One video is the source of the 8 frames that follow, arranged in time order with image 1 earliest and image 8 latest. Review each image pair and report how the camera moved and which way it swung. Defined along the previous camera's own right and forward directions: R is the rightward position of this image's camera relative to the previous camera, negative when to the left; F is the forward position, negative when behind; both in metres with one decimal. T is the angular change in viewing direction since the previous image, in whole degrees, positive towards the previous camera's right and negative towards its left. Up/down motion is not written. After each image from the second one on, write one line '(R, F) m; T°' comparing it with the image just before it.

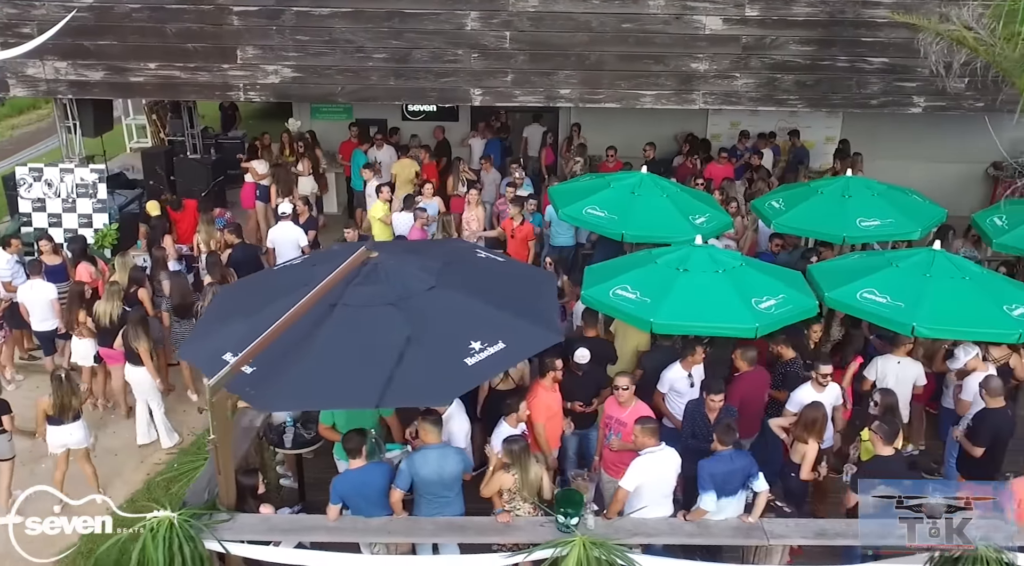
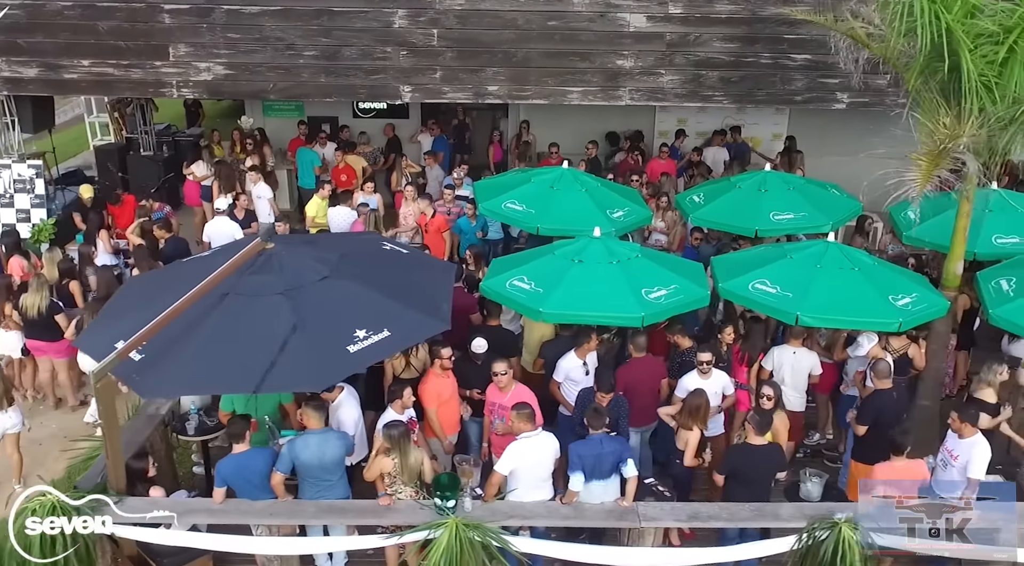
(+0.8, -0.1) m; 0°
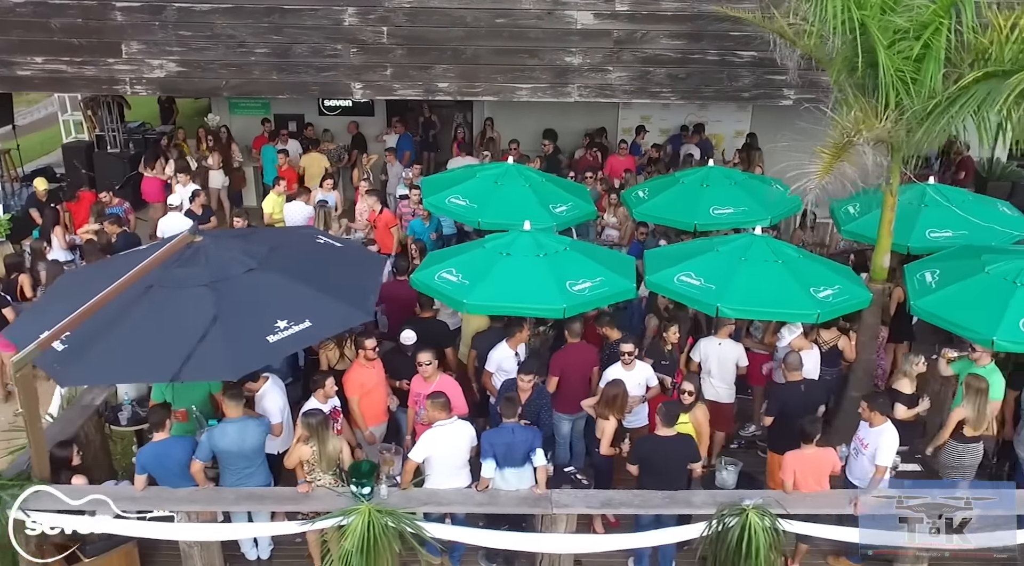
(+0.6, -0.1) m; 0°
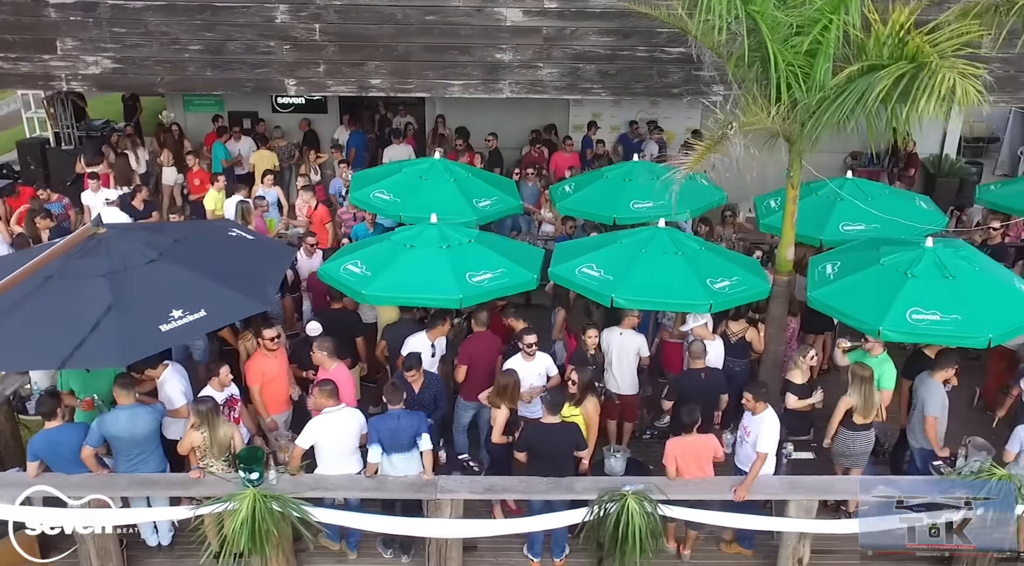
(+0.8, -0.1) m; 0°
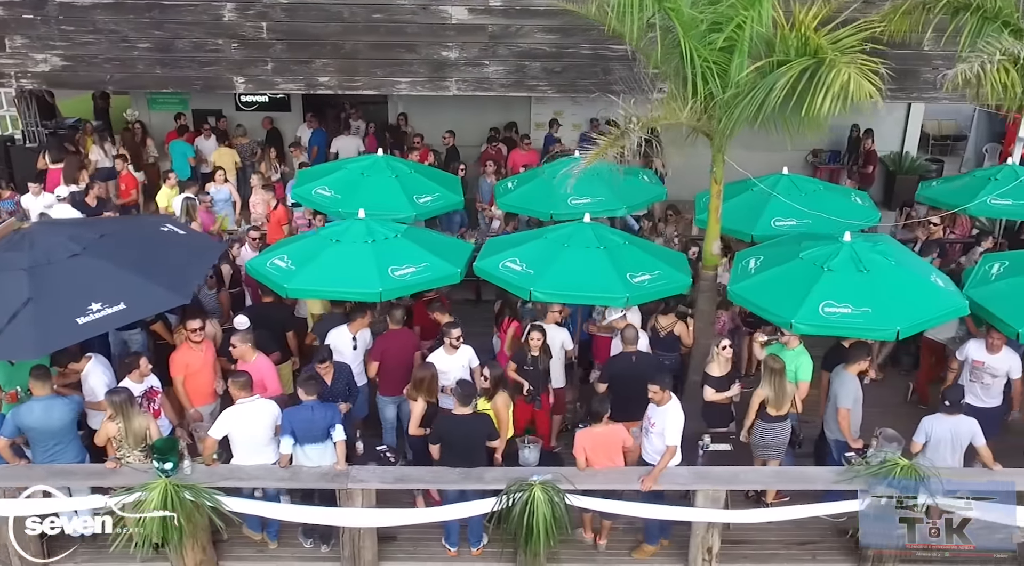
(+0.7, -0.1) m; 0°
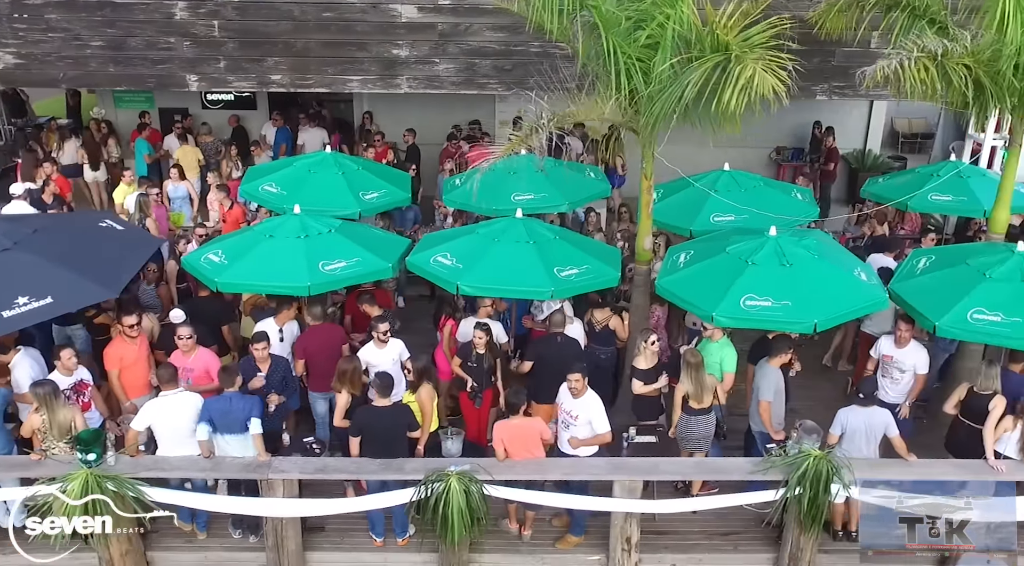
(+0.6, -0.1) m; 0°
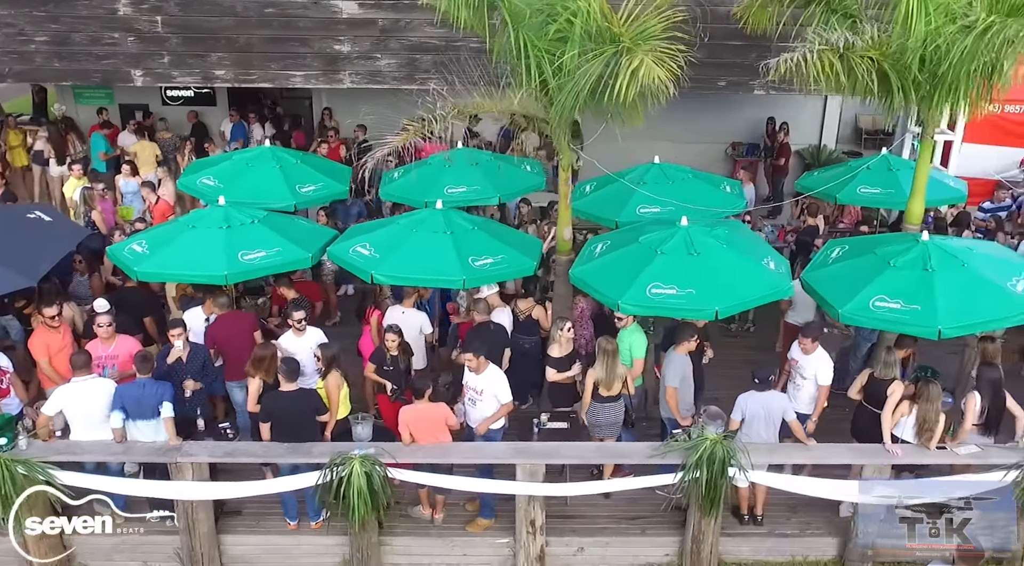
(+0.7, -0.1) m; 0°
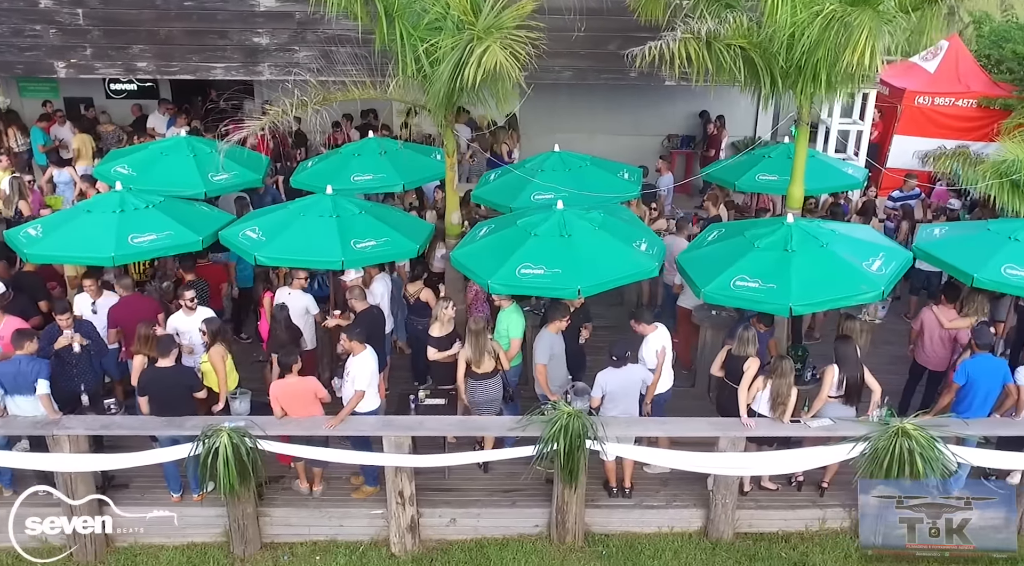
(+1.1, -0.2) m; 0°
